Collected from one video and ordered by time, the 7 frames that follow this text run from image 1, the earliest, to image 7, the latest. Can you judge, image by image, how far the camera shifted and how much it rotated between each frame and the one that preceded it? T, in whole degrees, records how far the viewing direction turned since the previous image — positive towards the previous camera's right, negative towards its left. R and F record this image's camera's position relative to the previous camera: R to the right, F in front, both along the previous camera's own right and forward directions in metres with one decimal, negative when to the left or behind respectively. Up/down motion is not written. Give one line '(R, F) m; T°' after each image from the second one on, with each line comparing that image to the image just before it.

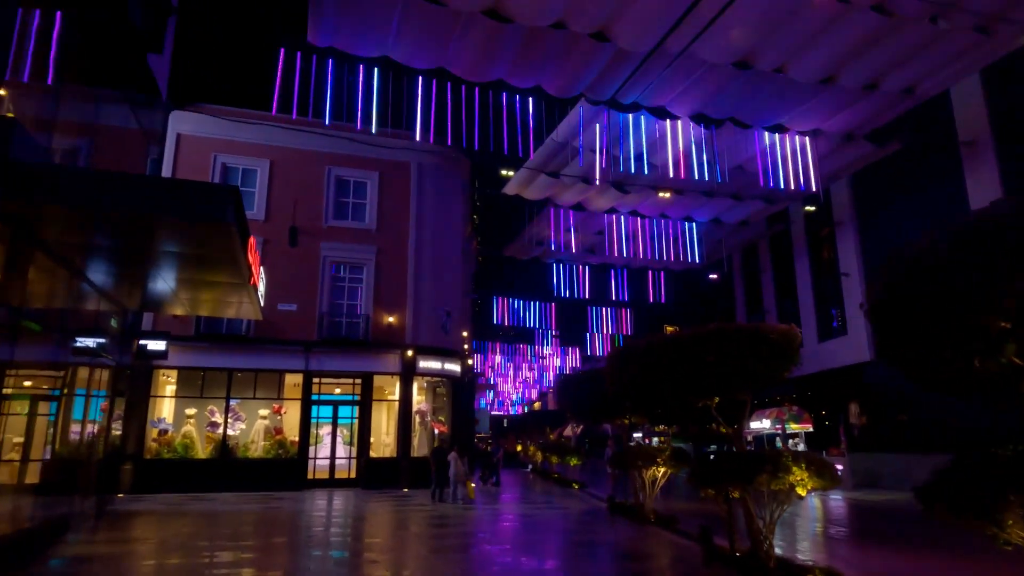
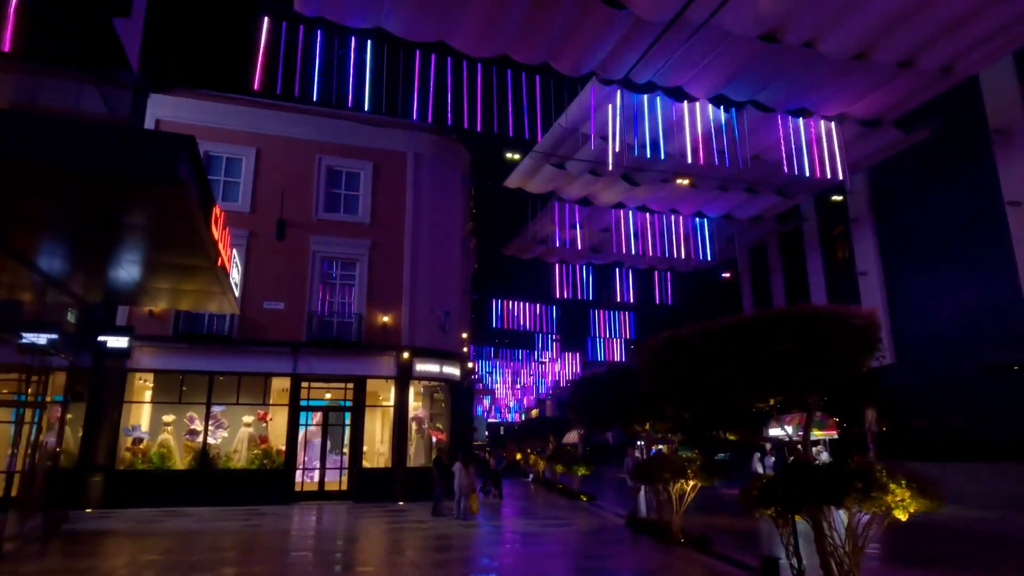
(-0.2, +1.4) m; 0°
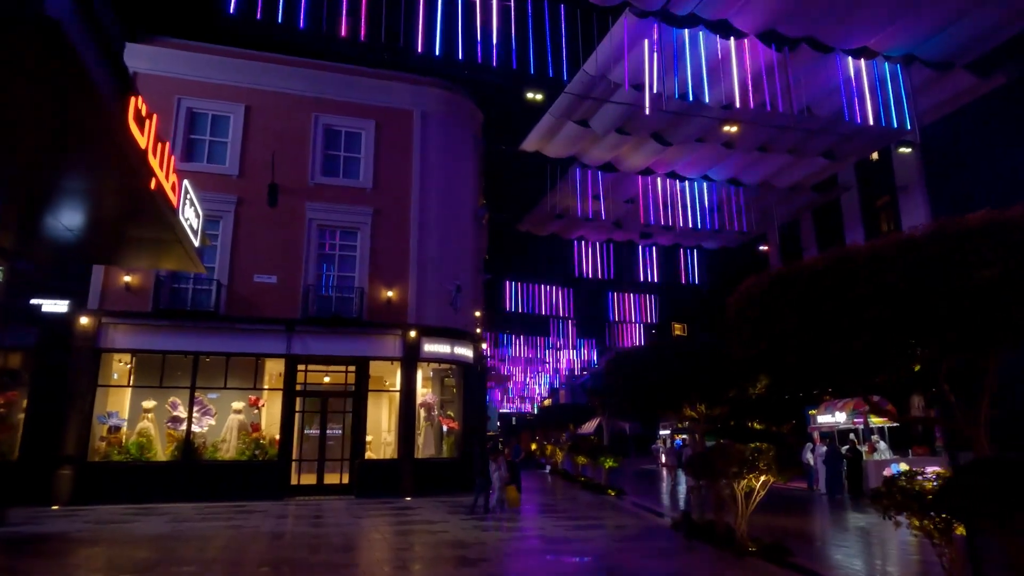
(-0.2, +2.0) m; -1°
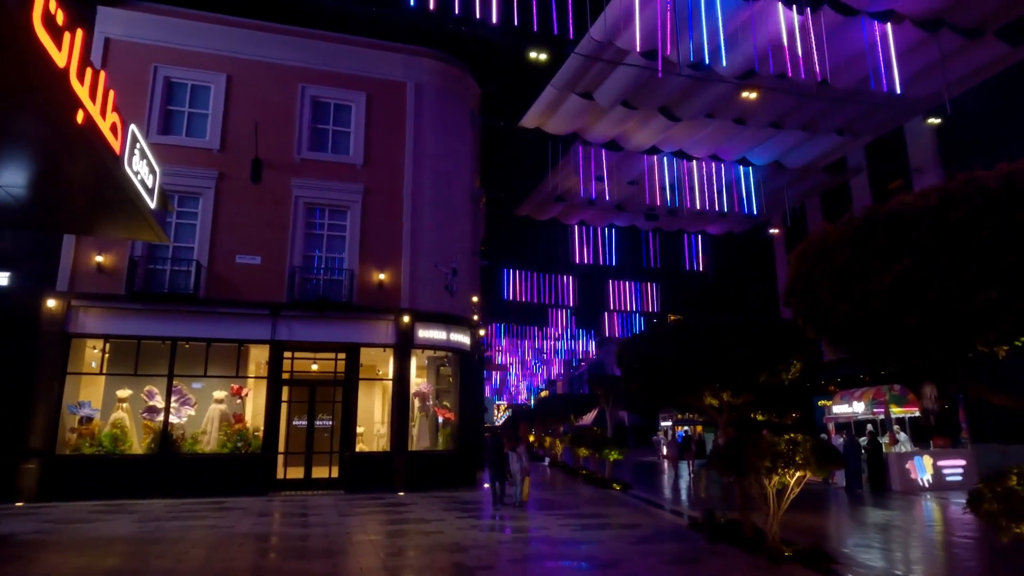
(-0.1, +1.0) m; 0°
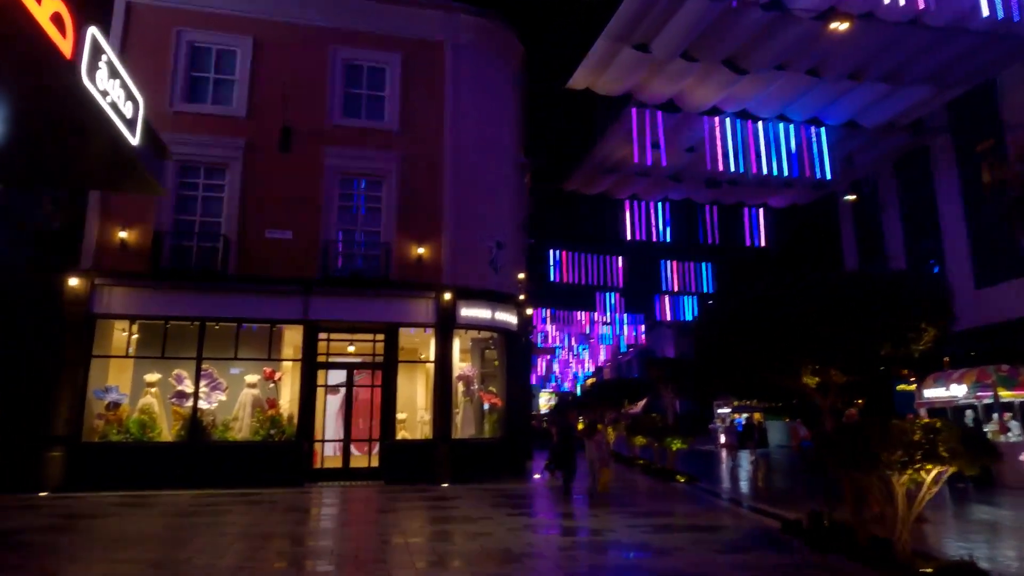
(-0.1, +1.4) m; -4°
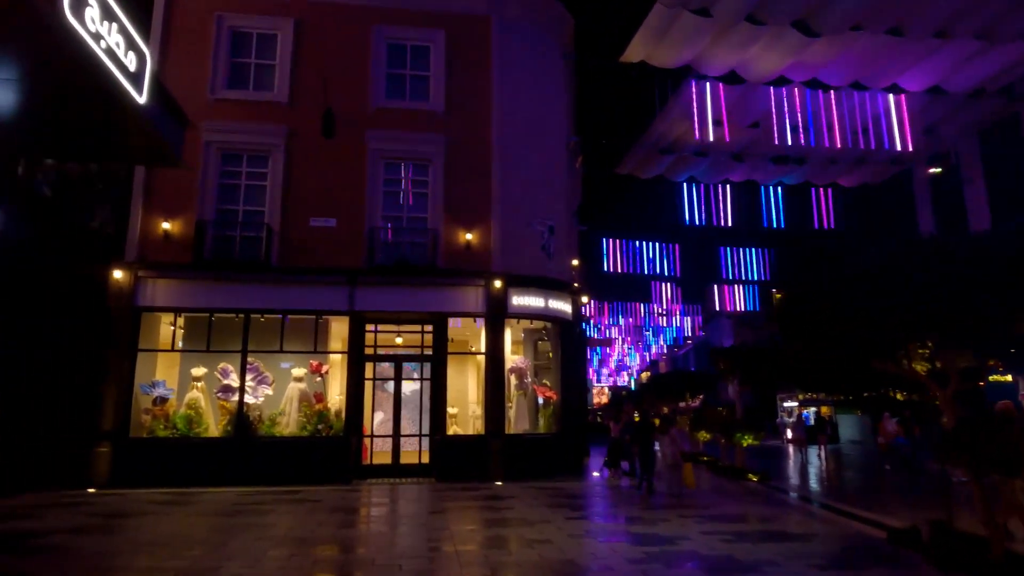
(-0.1, +0.9) m; -4°
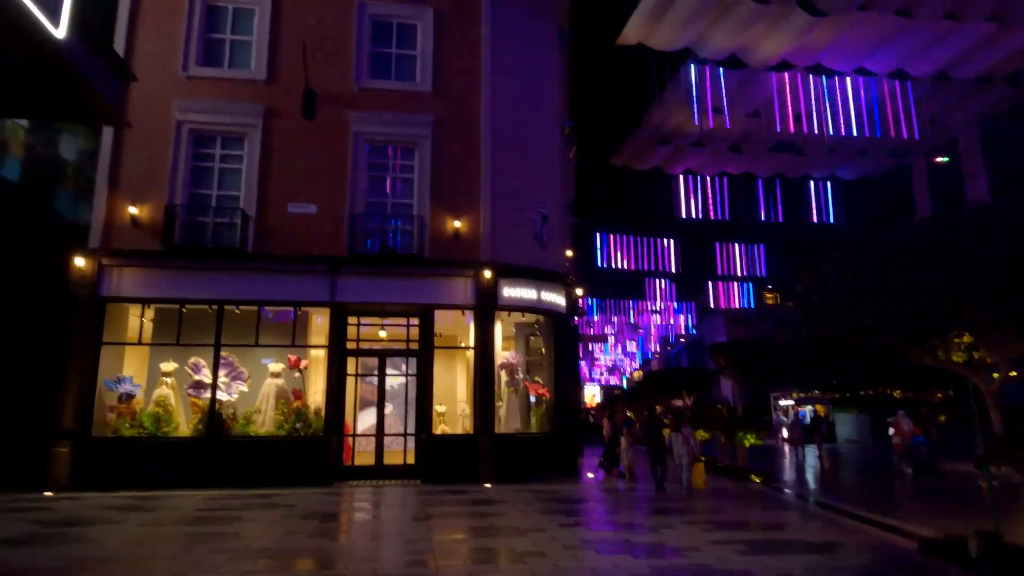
(0.0, +0.8) m; +1°
